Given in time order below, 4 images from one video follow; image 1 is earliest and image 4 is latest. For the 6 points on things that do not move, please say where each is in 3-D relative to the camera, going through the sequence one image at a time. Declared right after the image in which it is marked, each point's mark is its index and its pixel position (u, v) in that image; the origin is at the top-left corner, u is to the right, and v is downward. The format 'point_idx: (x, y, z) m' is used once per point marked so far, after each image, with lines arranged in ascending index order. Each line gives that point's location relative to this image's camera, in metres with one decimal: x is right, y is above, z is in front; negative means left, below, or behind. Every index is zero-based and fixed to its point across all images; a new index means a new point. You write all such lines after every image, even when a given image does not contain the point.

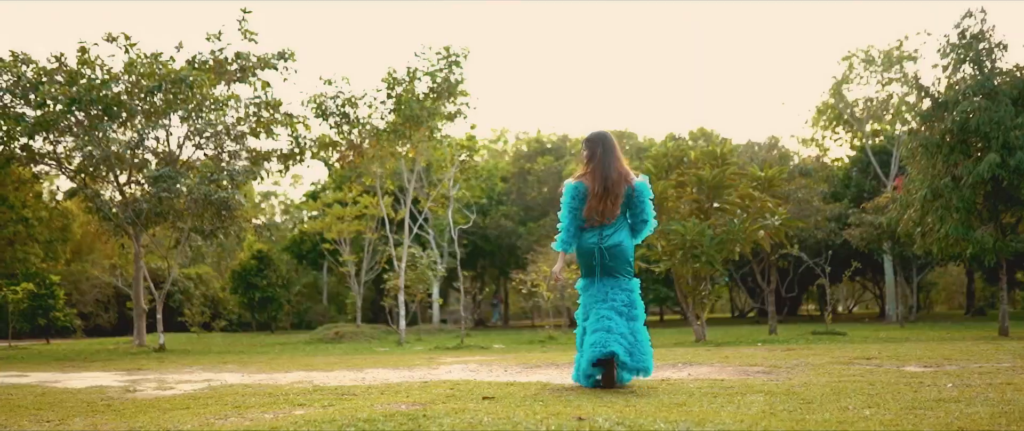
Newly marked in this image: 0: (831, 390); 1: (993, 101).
0: (+2.2, -1.2, +6.2) m
1: (+8.3, +2.0, +15.6) m
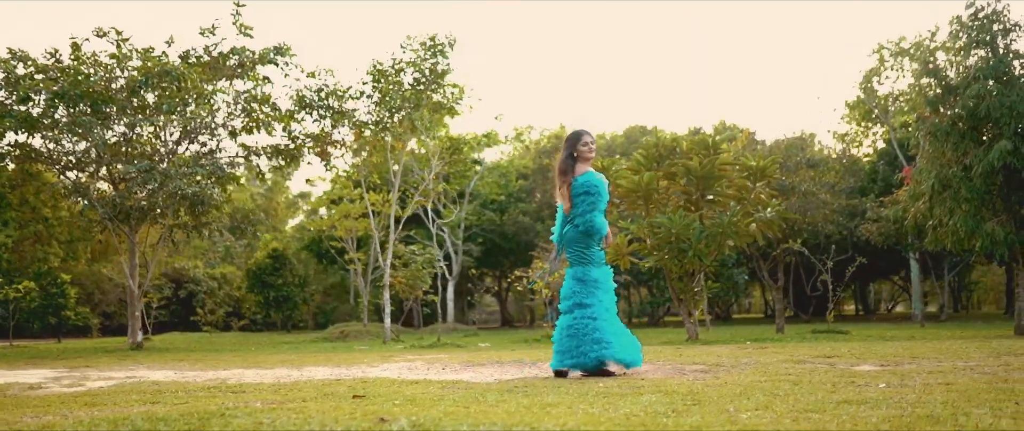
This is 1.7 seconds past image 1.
0: (+1.4, -1.1, +5.6) m
1: (+8.0, +2.1, +14.7) m
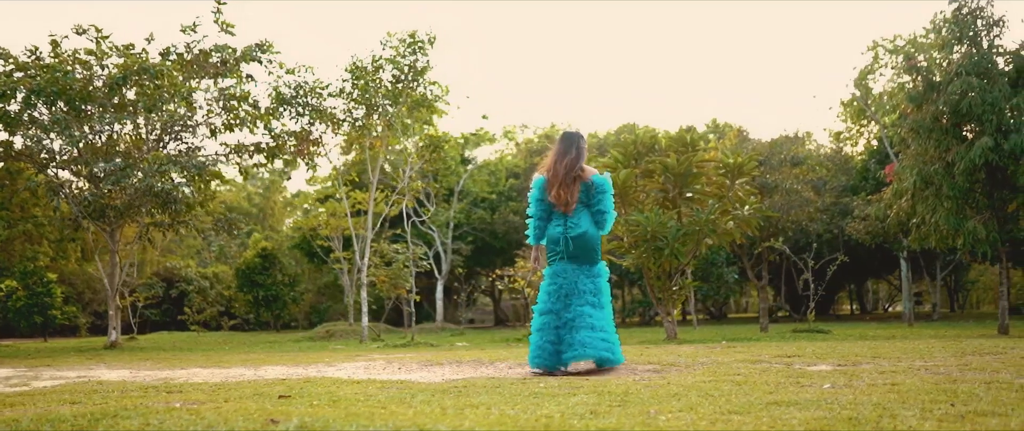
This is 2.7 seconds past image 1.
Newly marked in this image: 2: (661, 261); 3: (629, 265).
0: (+1.0, -1.0, +5.4) m
1: (+7.6, +2.2, +14.5) m
2: (+2.3, -0.7, +14.2) m
3: (+1.9, -0.8, +14.9) m
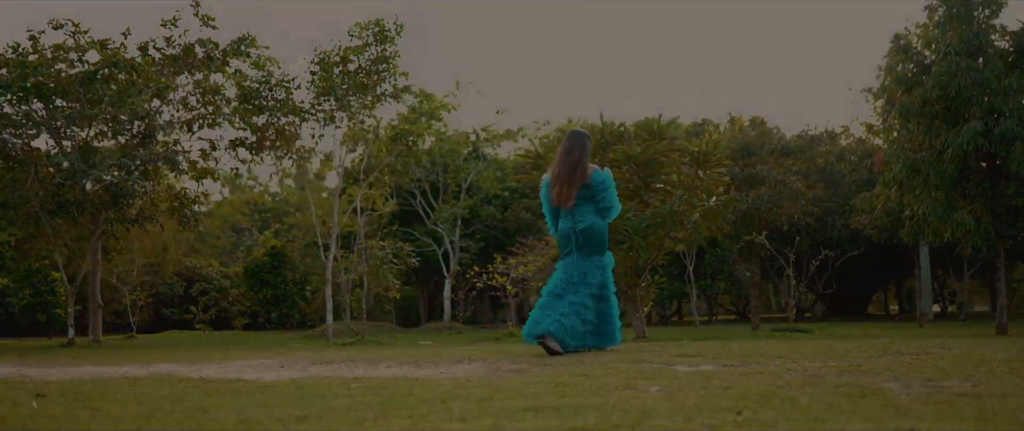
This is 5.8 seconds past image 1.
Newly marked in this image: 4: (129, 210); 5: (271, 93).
0: (-0.2, -0.9, +4.7) m
1: (+6.9, +2.3, +13.4) m
2: (+1.7, -0.6, +13.4) m
3: (+1.3, -0.7, +14.2) m
4: (-7.8, +0.1, +18.8) m
5: (-4.5, +2.3, +17.1) m
